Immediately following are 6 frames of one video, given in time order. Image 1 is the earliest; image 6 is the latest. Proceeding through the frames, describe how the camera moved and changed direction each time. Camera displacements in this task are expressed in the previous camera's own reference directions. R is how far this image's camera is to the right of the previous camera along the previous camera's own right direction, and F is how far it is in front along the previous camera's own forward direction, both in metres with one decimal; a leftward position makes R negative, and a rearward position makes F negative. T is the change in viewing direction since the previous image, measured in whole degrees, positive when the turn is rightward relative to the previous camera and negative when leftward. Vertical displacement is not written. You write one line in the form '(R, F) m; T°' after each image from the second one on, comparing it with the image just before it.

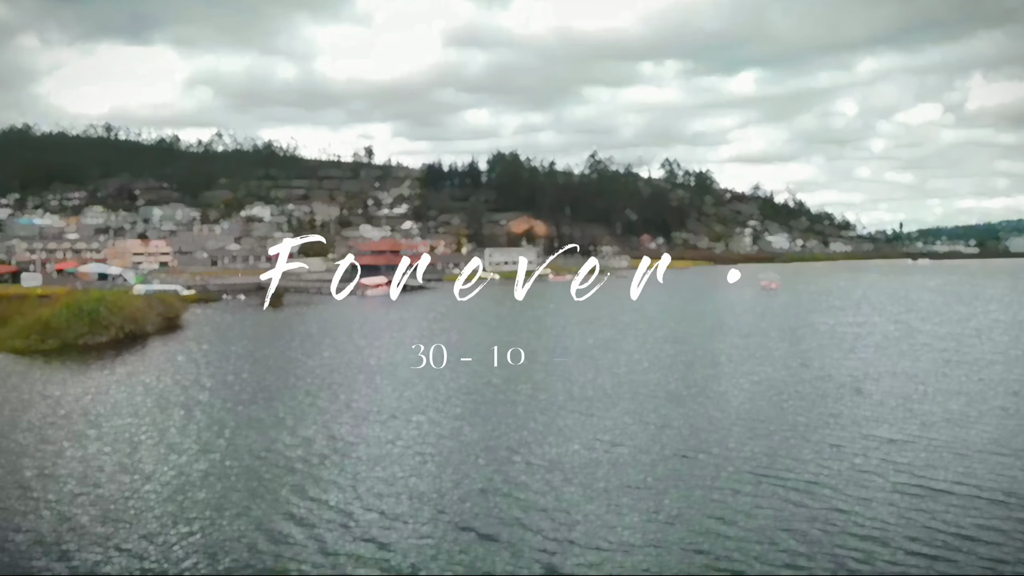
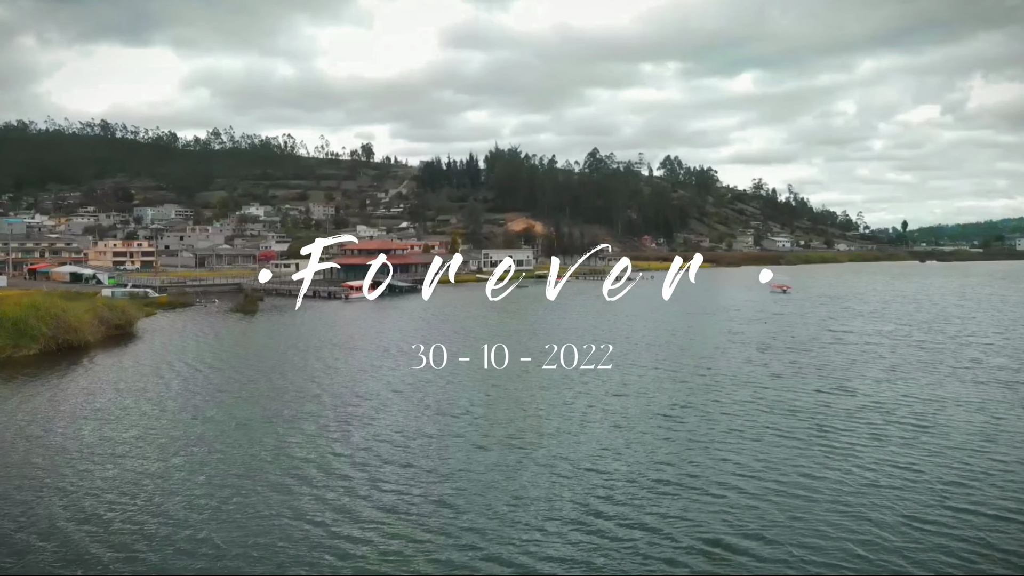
(+0.1, +1.4) m; 0°
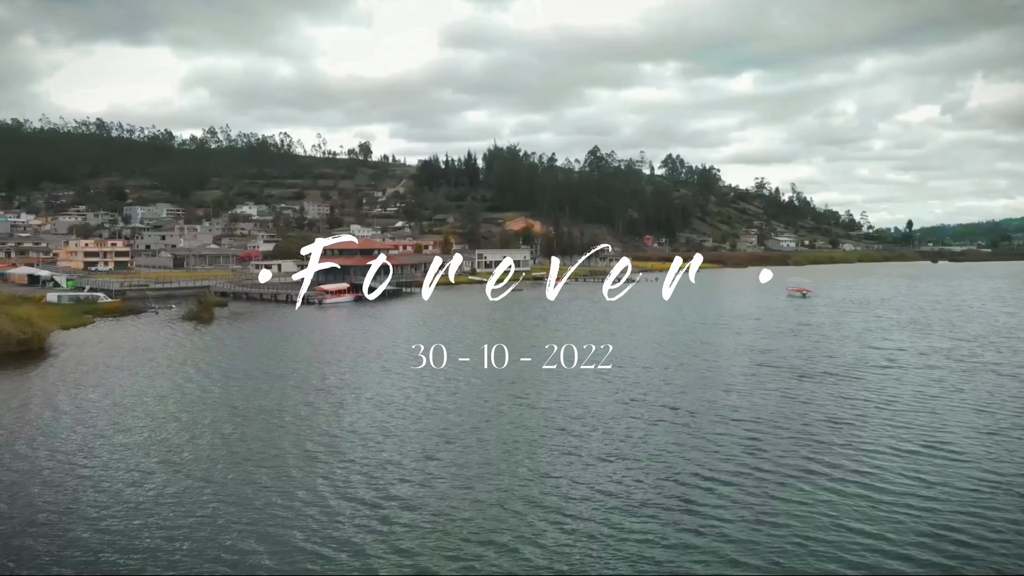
(+0.2, +1.9) m; 0°
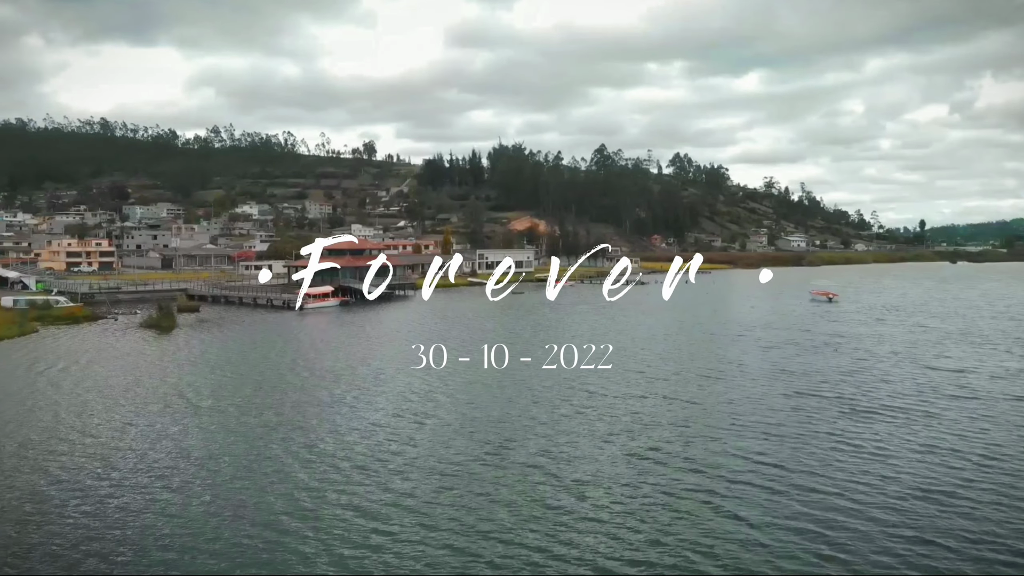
(+0.1, +1.6) m; 0°
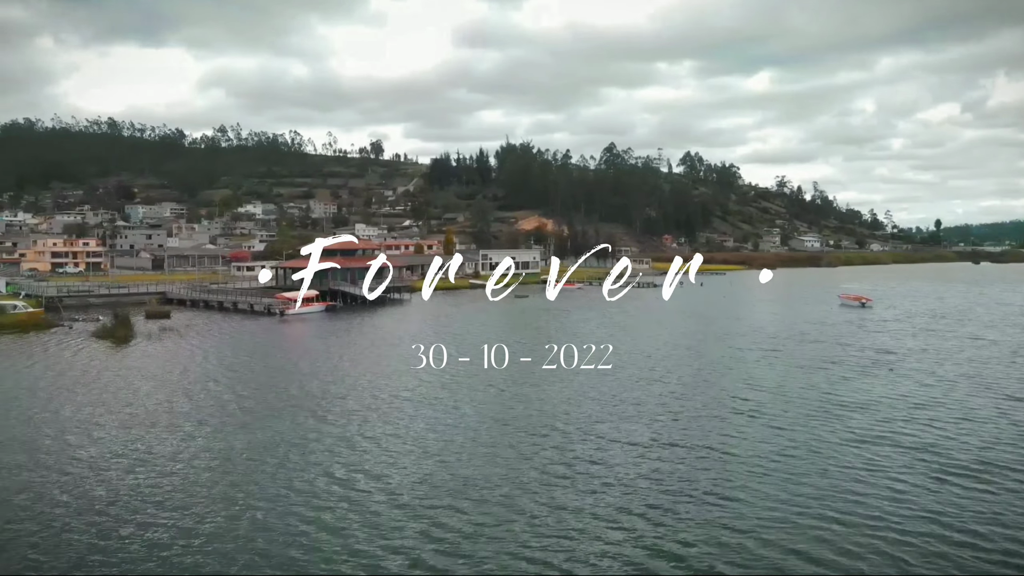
(+0.1, +1.5) m; -1°
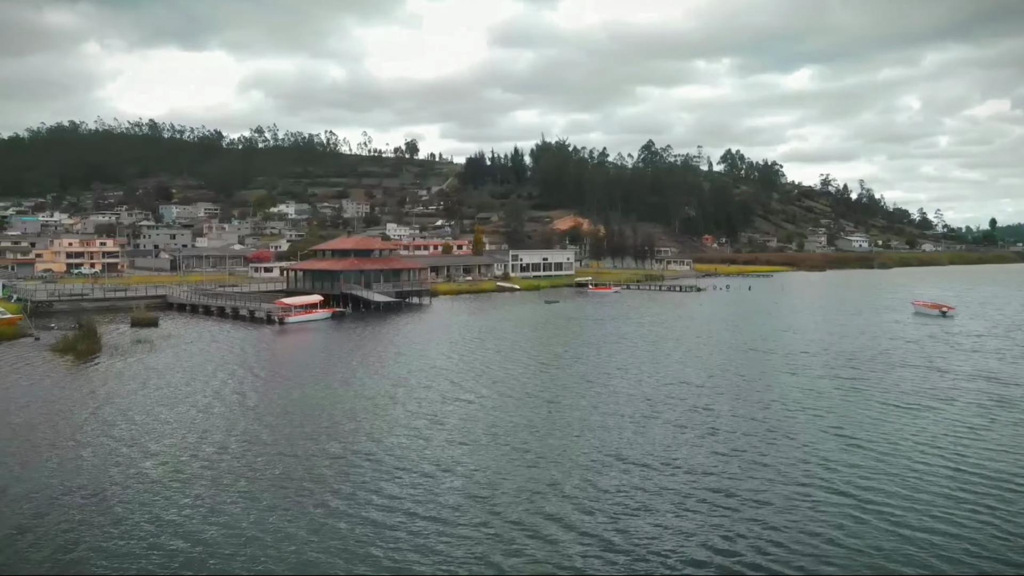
(+0.1, +1.8) m; -3°
